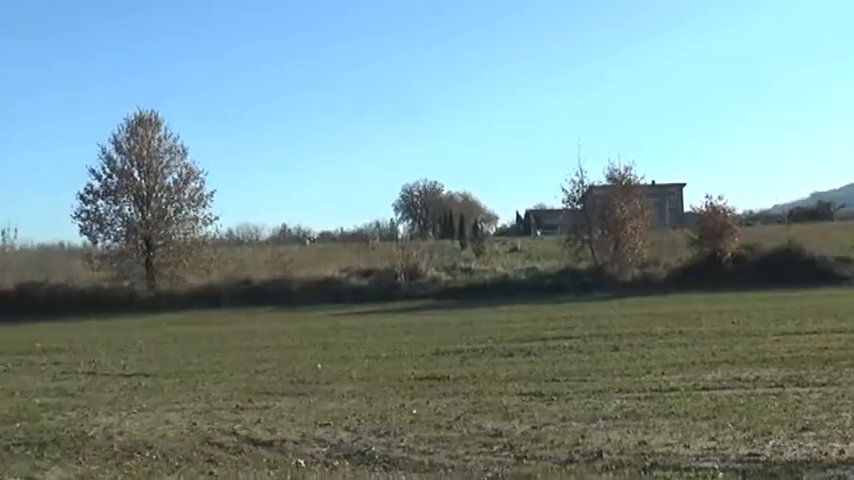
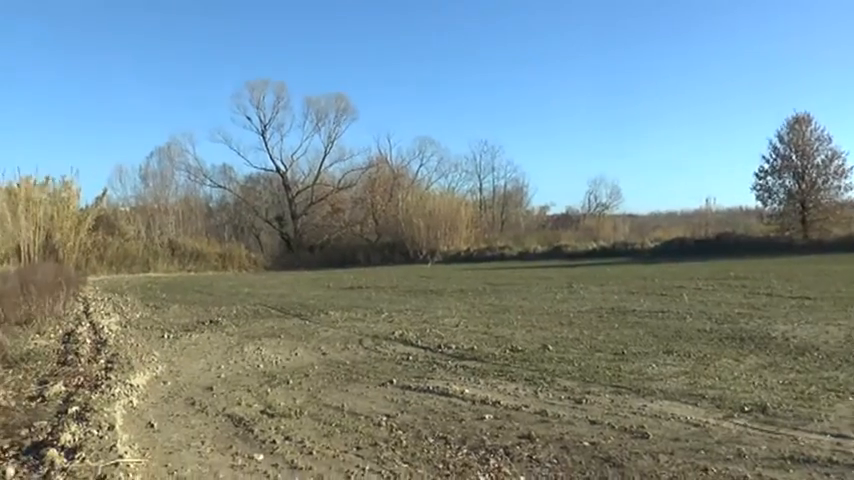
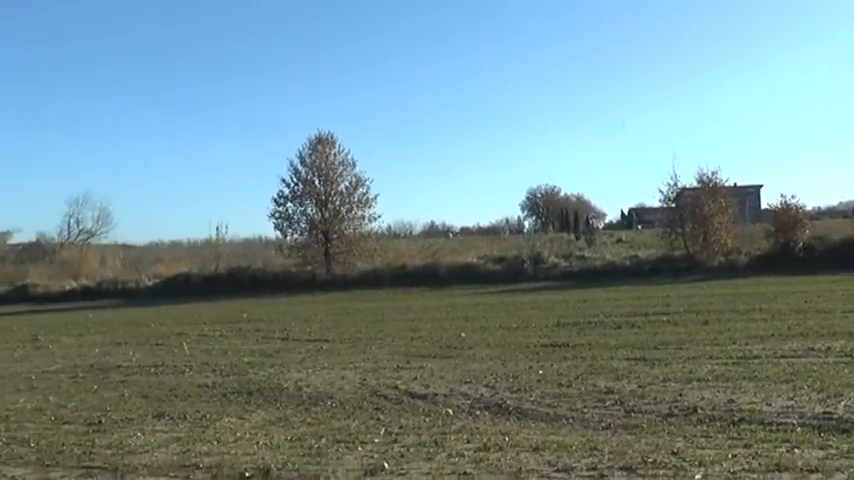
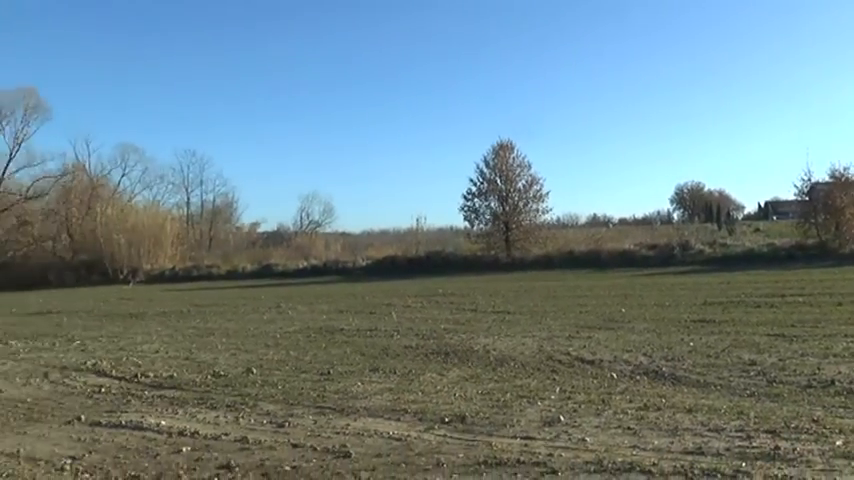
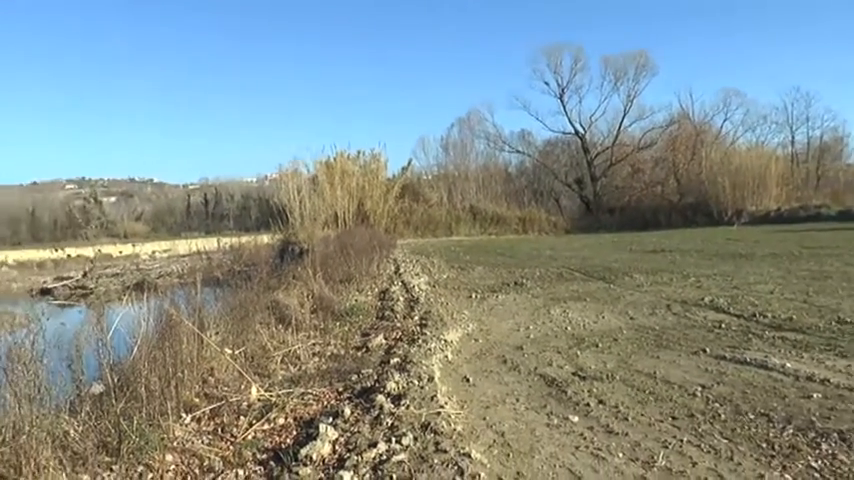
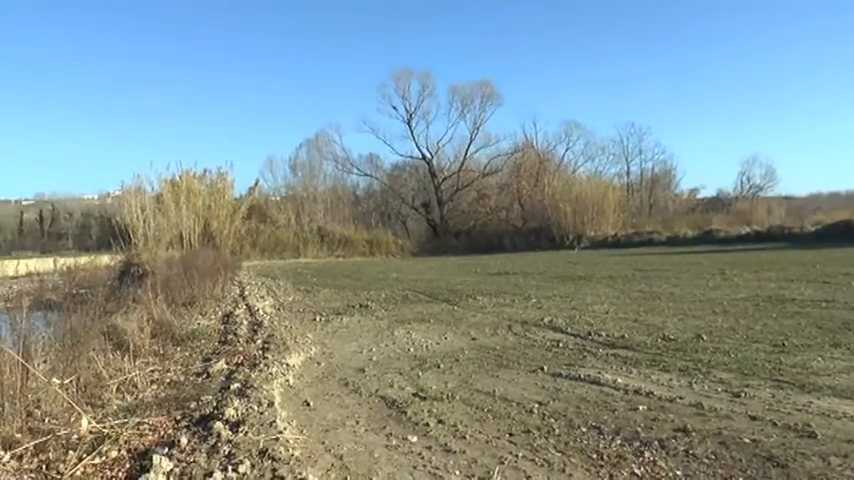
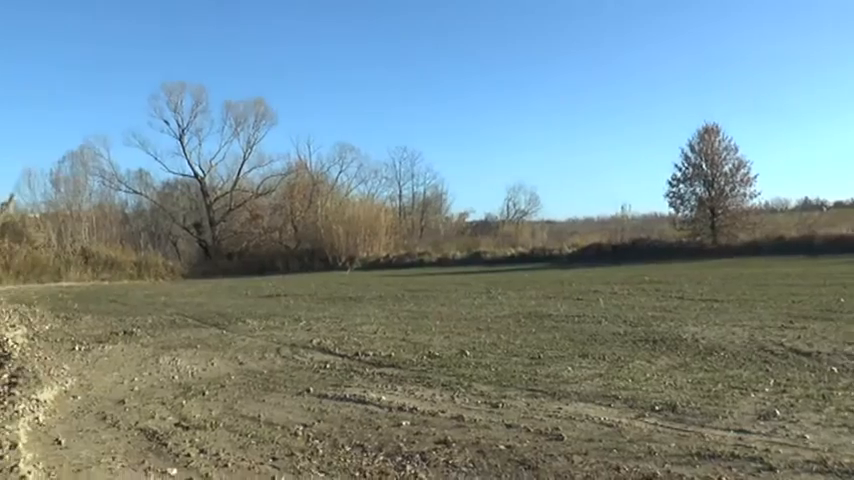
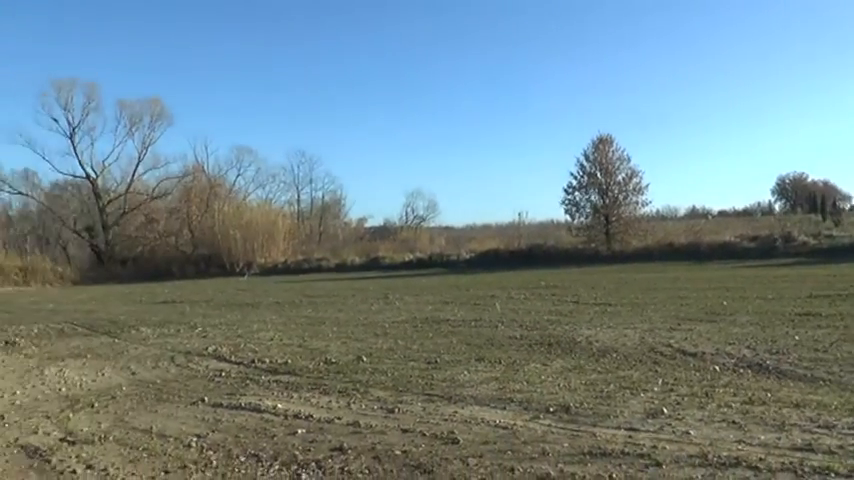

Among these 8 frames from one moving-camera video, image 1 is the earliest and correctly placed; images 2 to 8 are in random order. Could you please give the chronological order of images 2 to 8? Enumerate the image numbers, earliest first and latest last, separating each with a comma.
3, 4, 8, 7, 2, 6, 5
